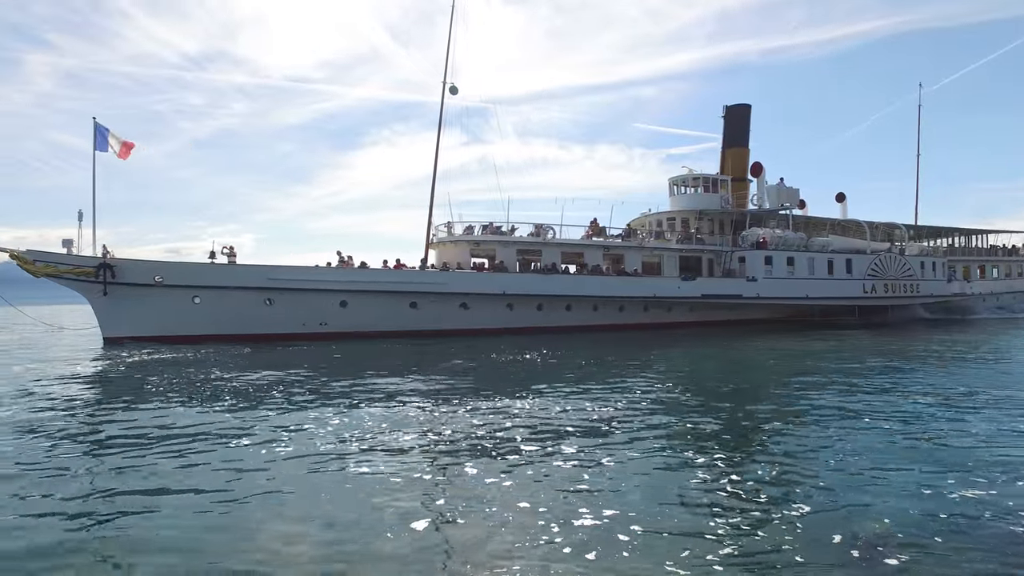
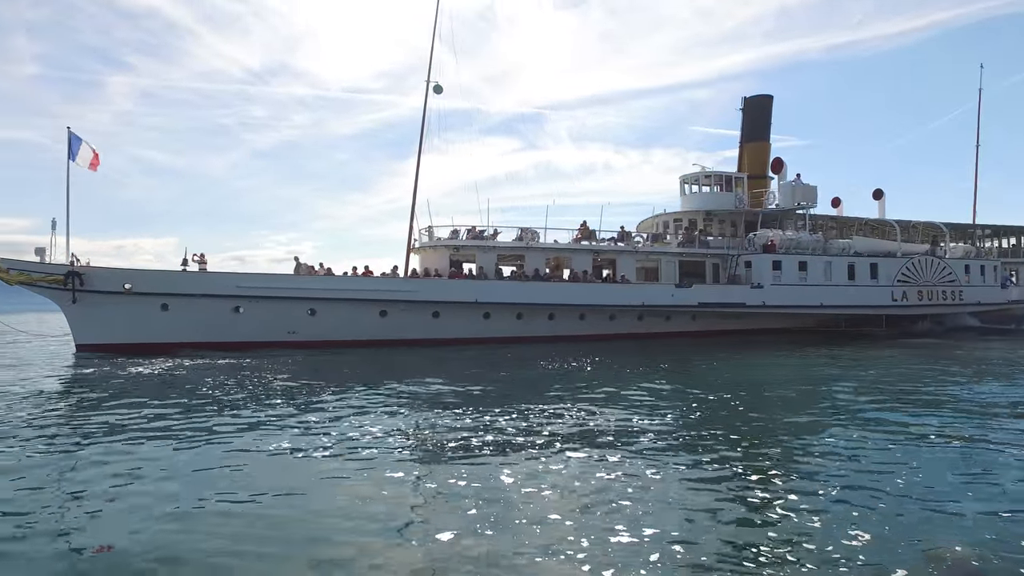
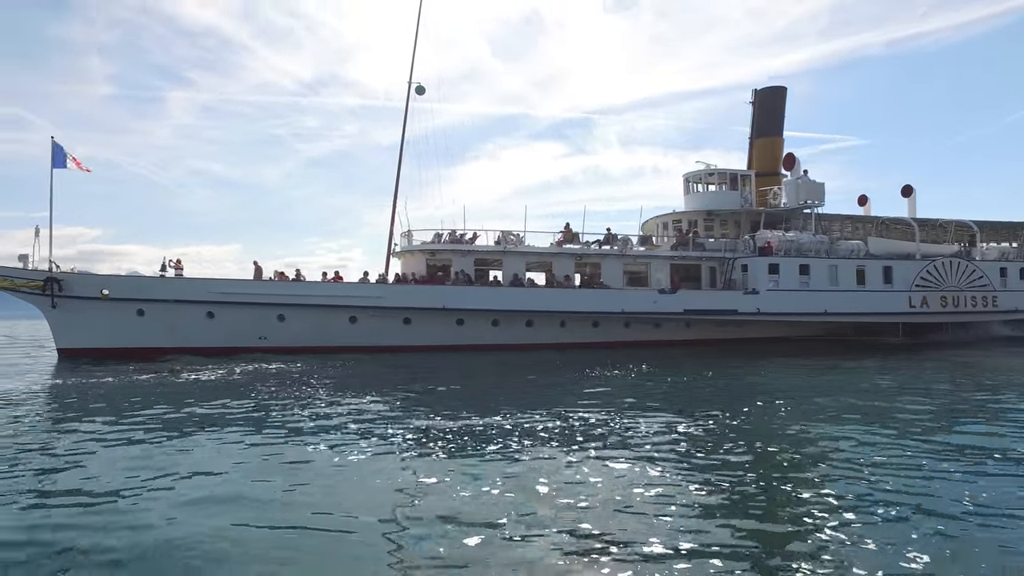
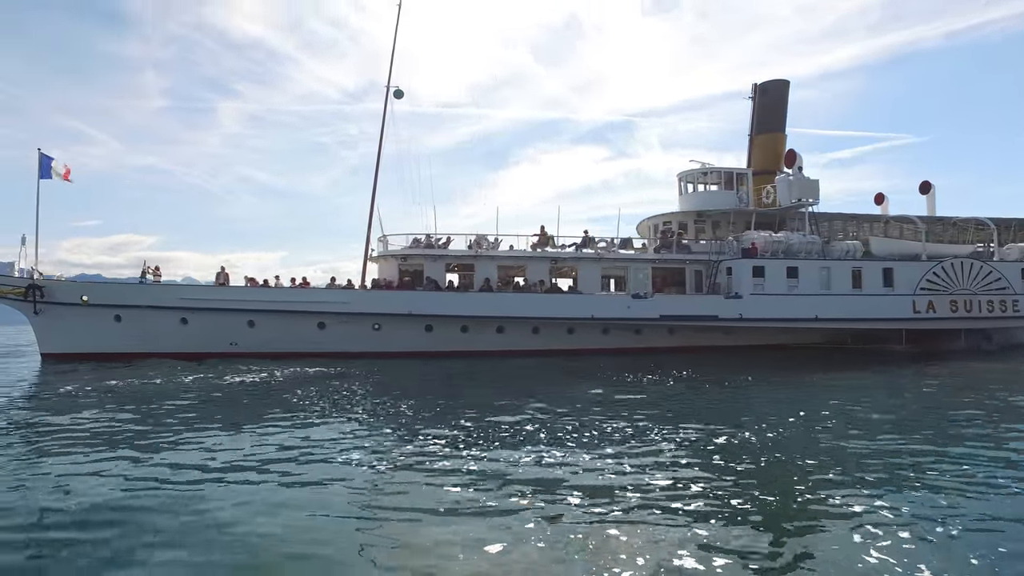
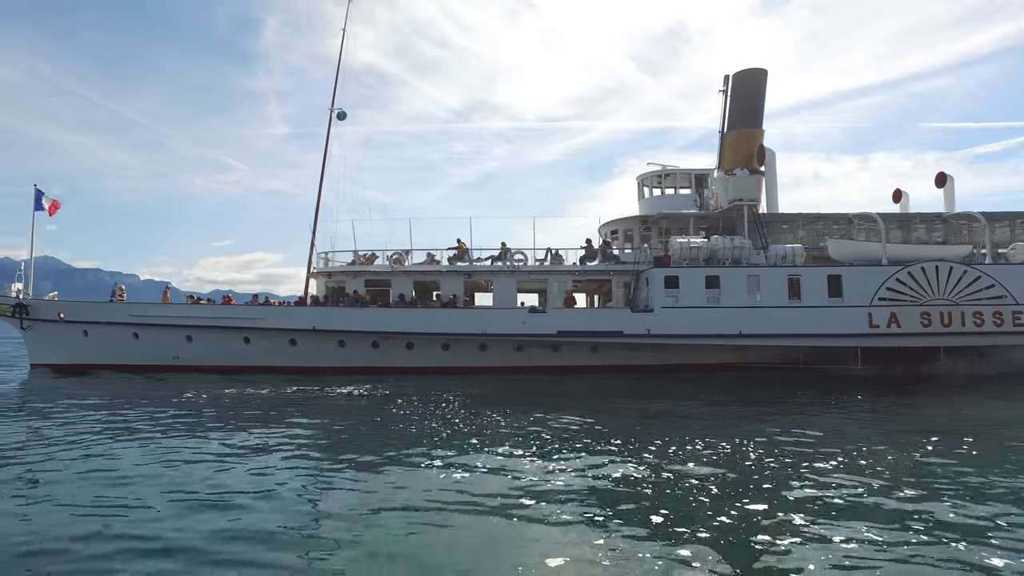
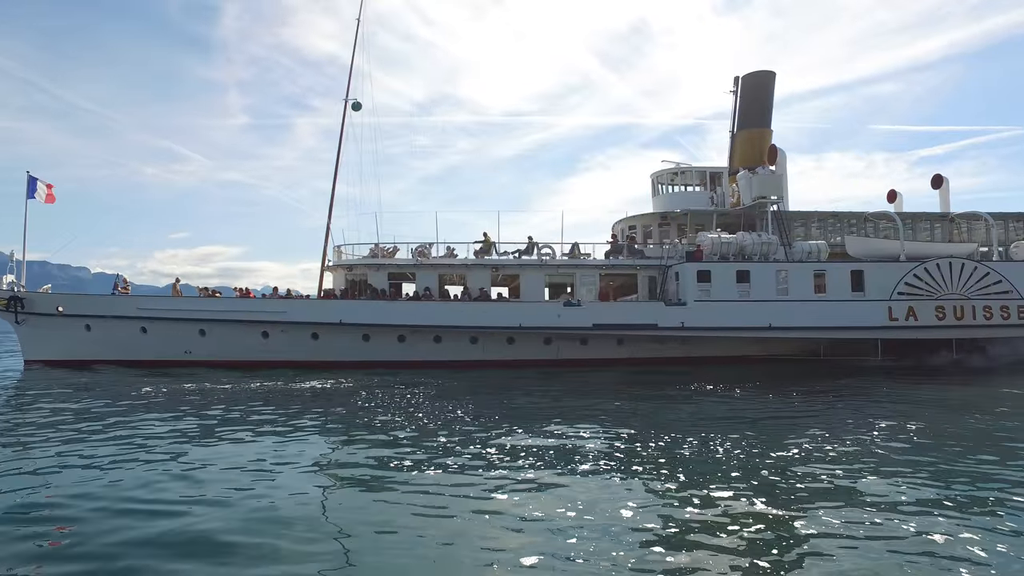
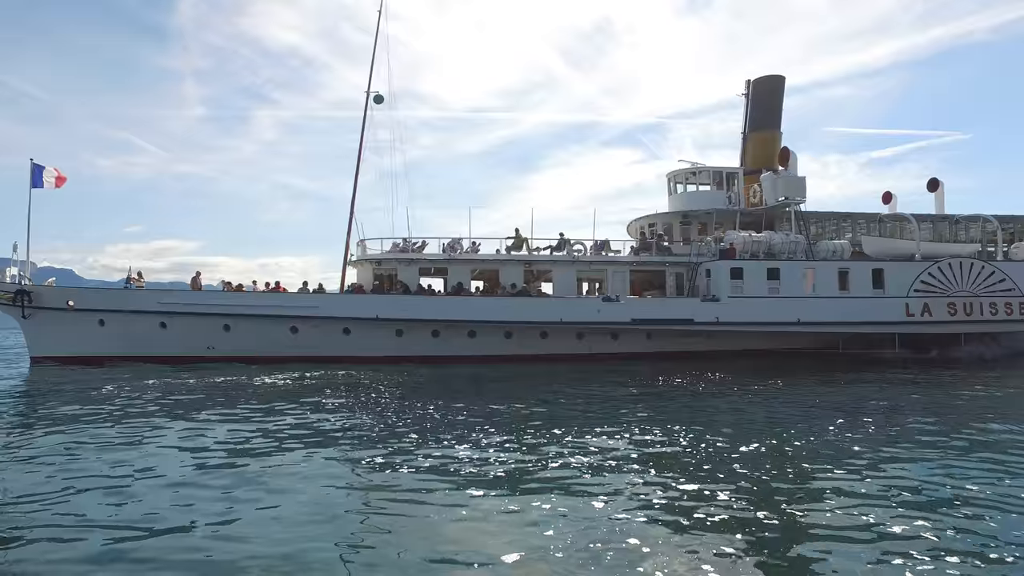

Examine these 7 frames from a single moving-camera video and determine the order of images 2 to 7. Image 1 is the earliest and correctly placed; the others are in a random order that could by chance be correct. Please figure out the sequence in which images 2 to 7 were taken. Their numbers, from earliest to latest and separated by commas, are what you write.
2, 3, 4, 7, 6, 5
